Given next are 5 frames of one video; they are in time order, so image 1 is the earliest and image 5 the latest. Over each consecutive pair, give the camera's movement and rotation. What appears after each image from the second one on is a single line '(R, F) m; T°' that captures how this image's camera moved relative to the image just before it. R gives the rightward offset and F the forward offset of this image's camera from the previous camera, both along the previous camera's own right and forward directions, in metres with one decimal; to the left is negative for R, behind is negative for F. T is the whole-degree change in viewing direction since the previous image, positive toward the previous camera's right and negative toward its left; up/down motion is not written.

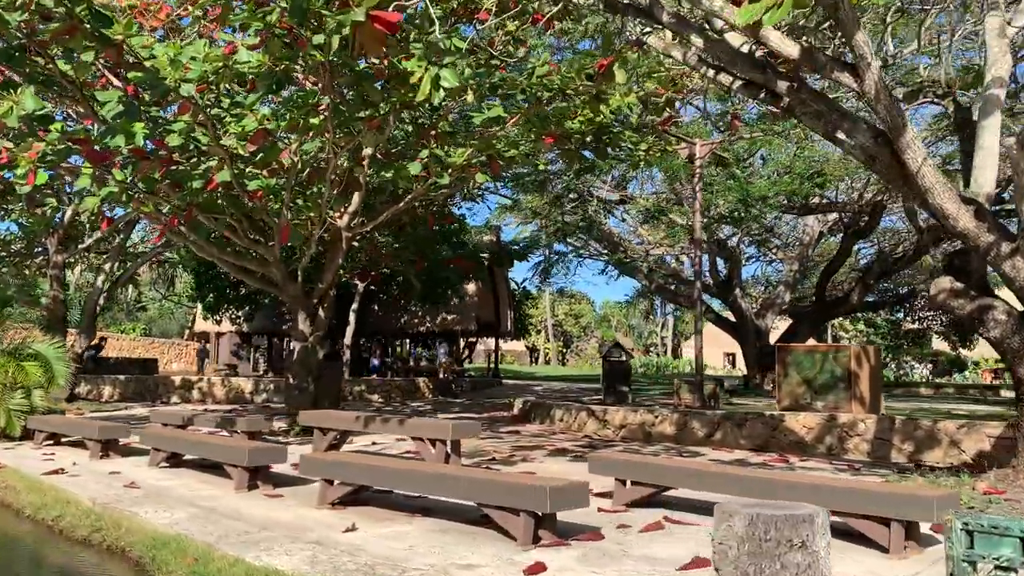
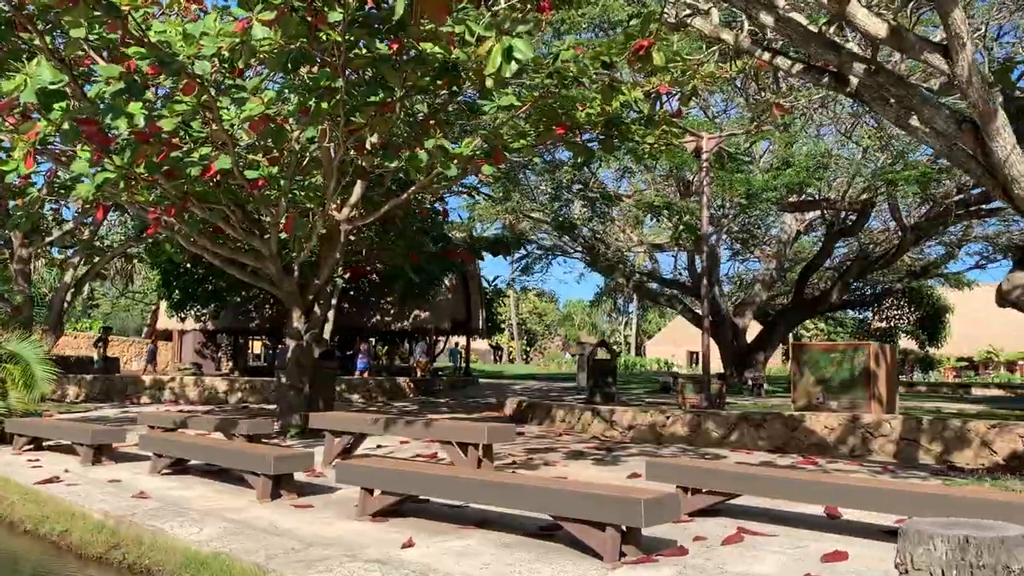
(-0.7, +0.5) m; +3°
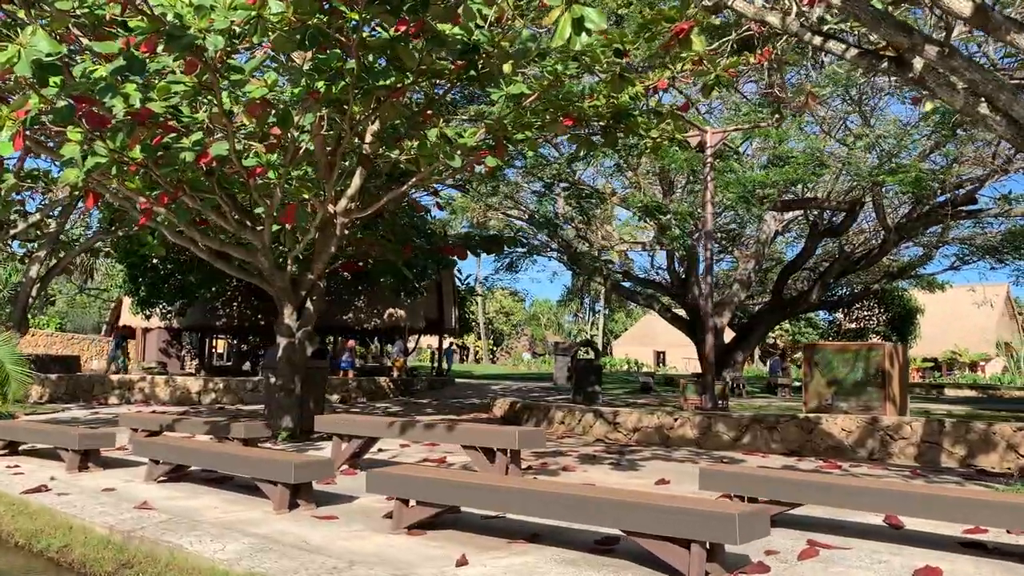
(-0.5, +0.4) m; +2°
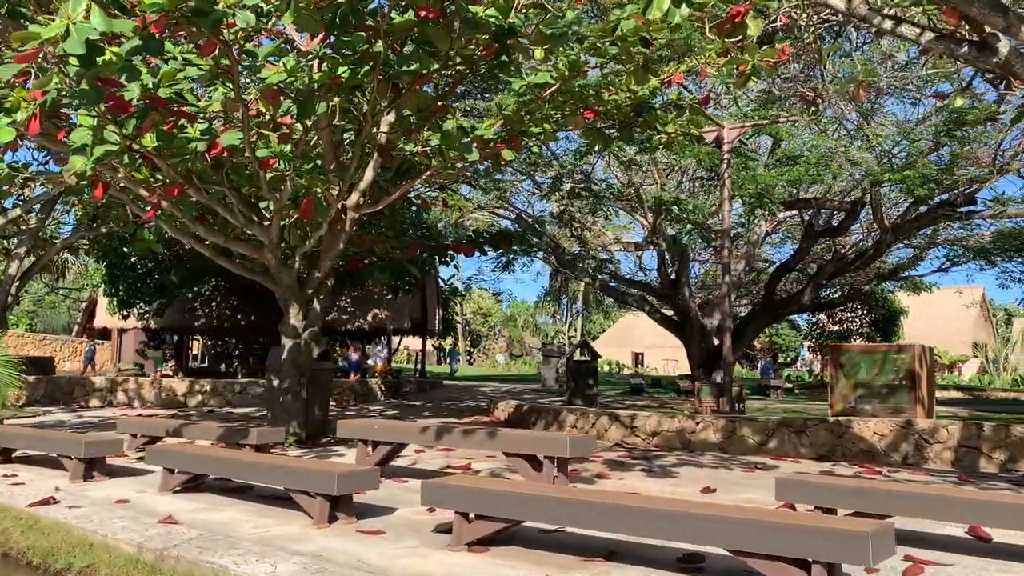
(-0.5, +0.4) m; +2°
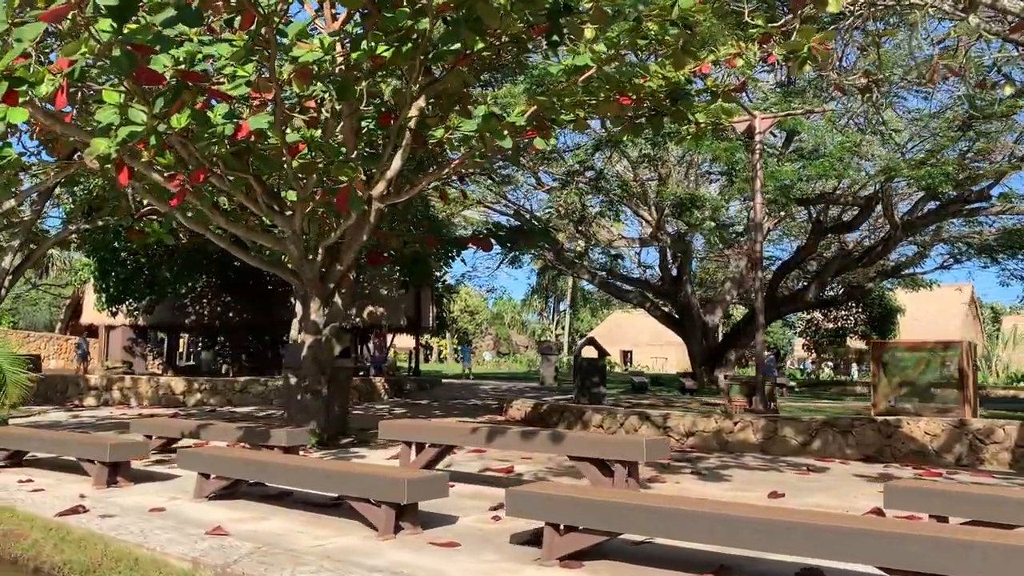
(-0.6, +0.5) m; +1°
